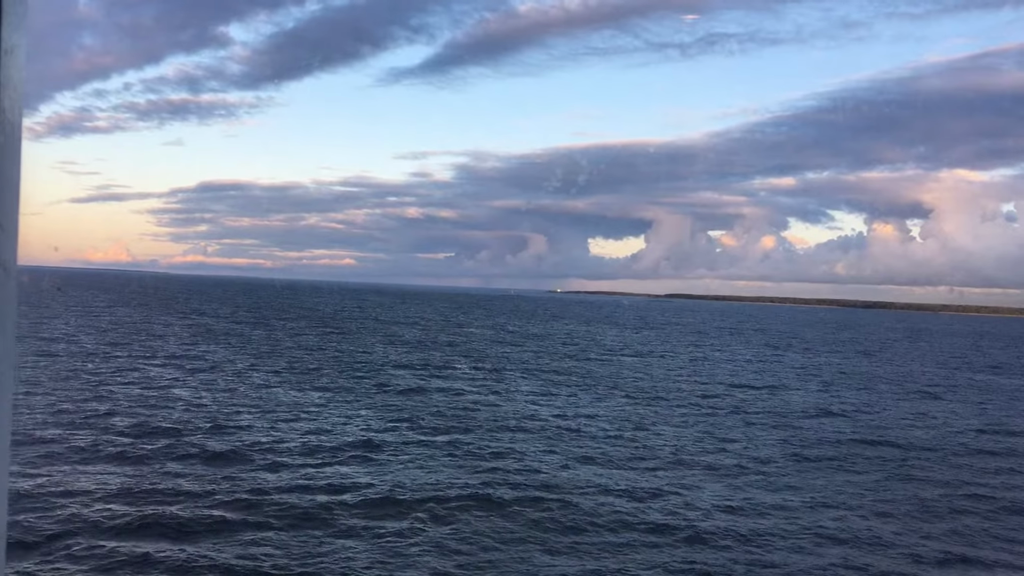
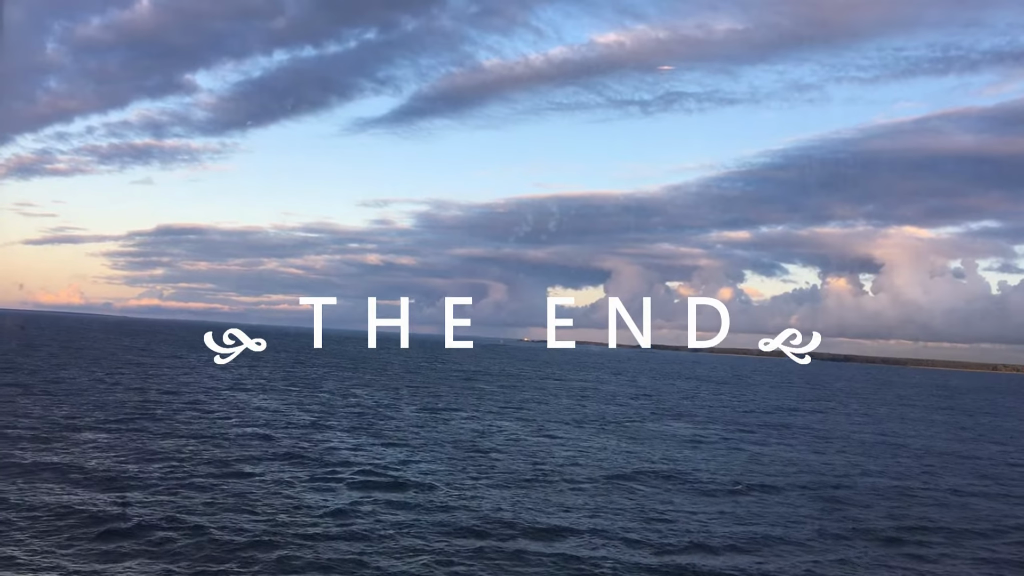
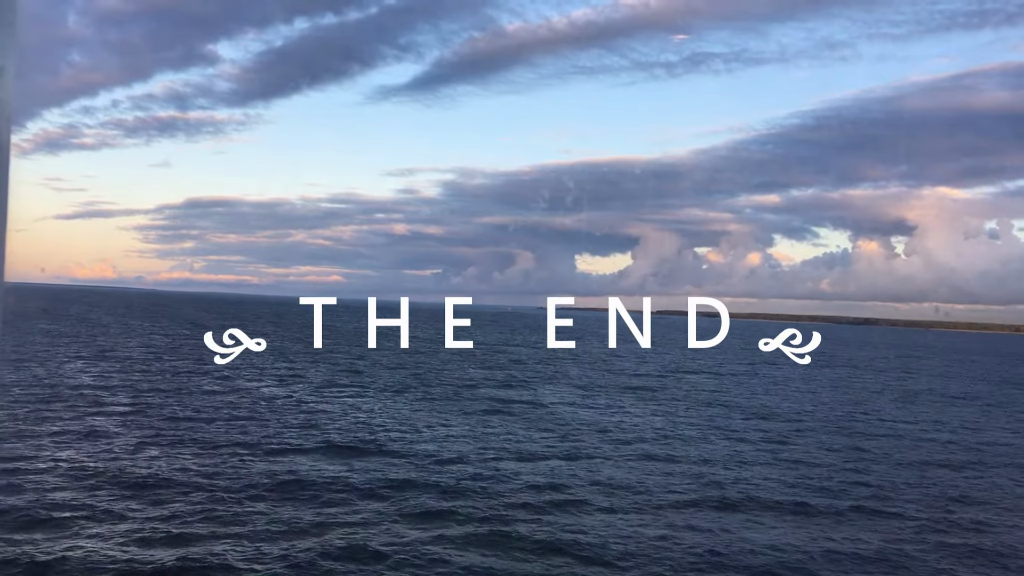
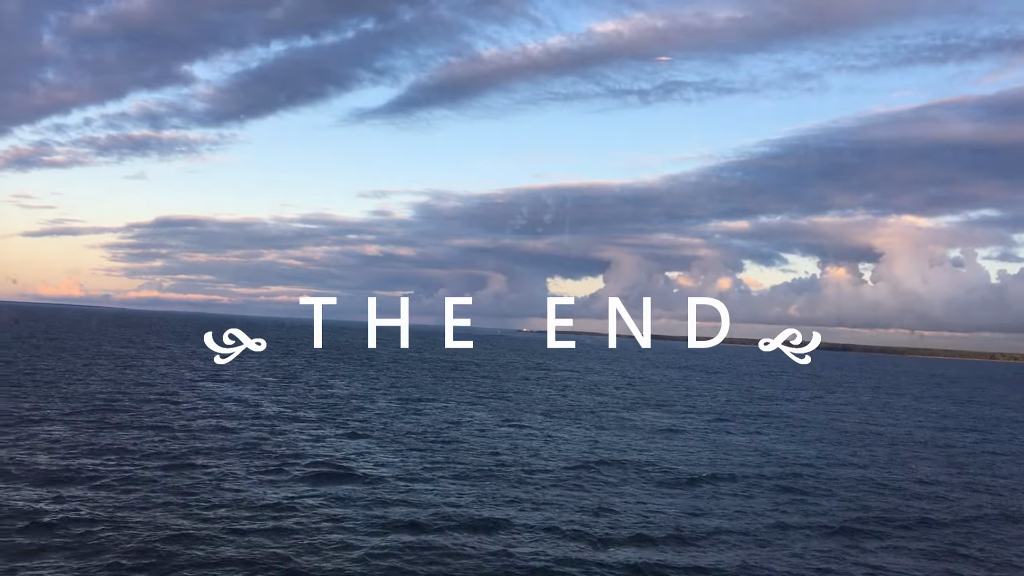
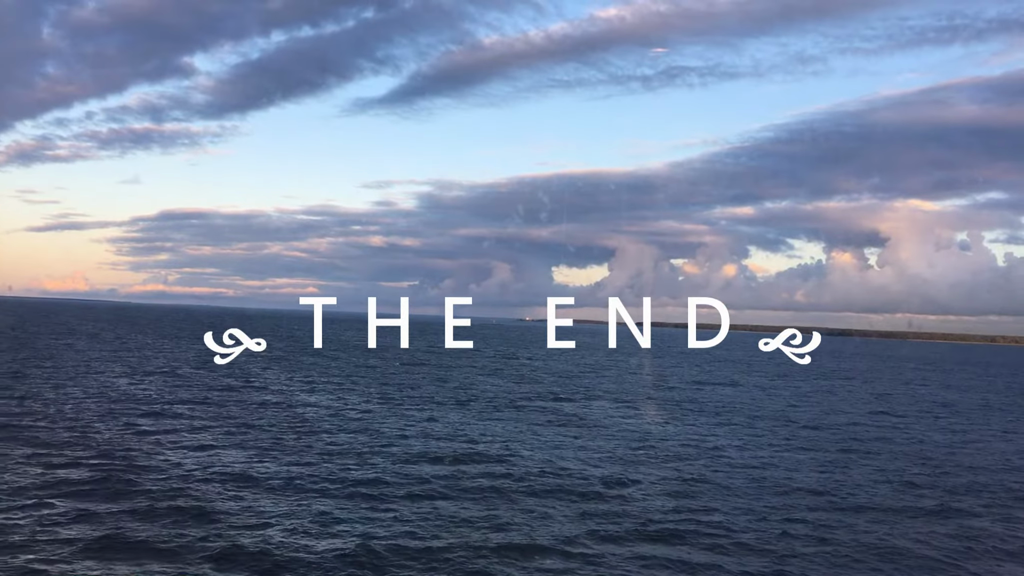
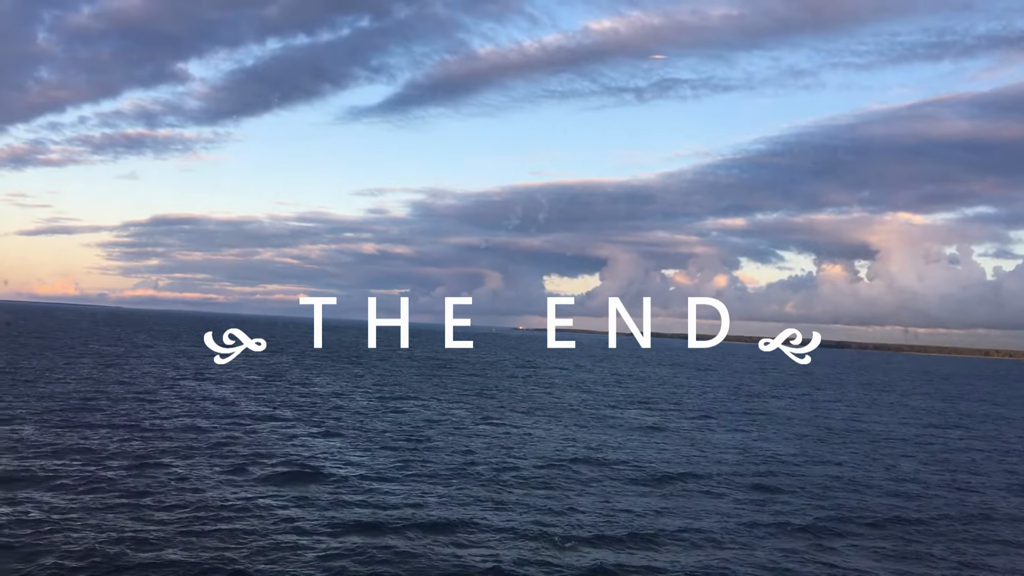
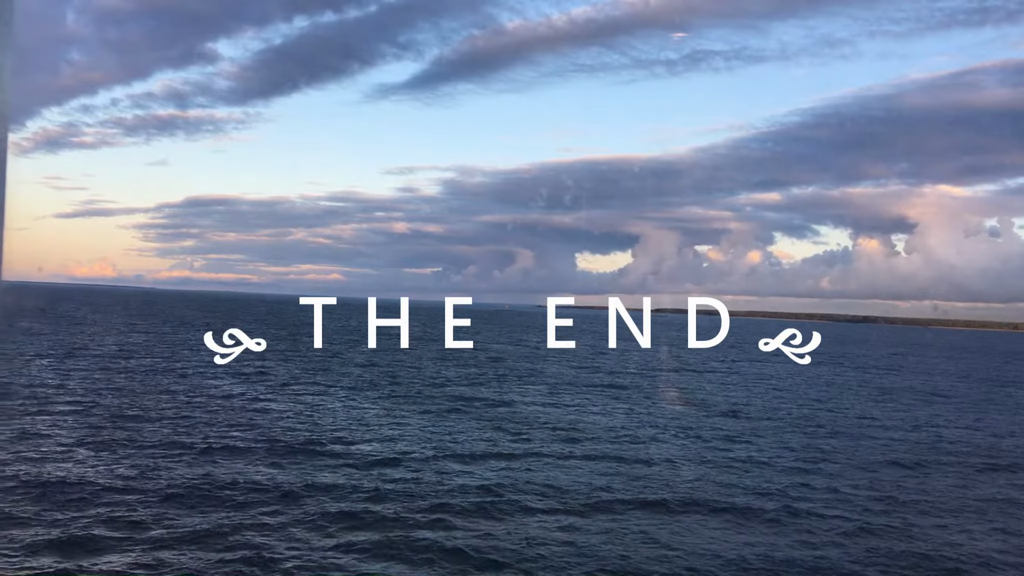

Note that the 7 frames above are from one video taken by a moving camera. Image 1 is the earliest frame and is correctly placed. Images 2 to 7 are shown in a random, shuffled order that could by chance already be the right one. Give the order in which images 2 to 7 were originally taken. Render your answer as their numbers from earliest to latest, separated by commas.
7, 3, 5, 6, 4, 2
